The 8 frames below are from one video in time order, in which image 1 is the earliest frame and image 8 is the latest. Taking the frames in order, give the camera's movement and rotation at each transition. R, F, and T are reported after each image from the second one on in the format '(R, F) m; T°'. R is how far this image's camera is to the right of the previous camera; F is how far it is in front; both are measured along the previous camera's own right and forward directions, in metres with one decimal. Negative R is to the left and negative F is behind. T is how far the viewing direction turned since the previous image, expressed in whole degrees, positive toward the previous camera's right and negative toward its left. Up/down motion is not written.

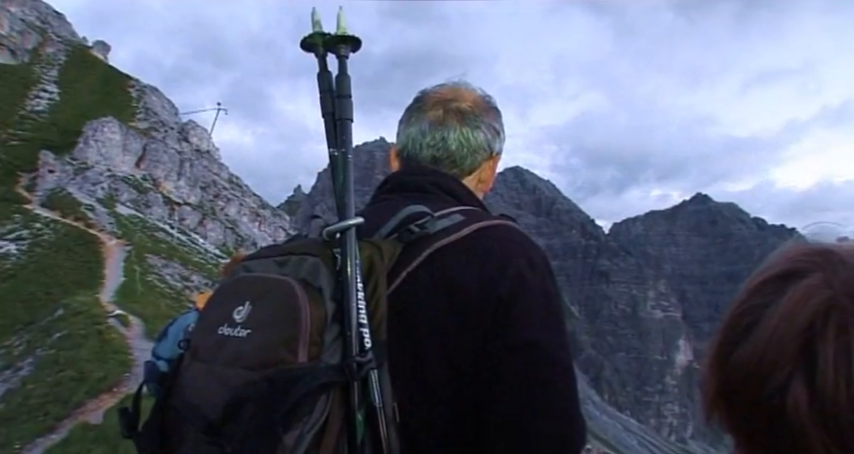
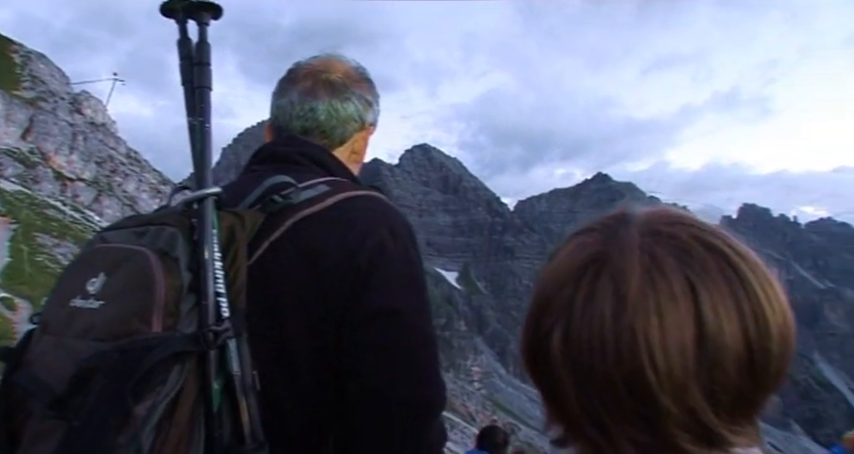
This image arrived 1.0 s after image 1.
(+1.0, -0.3) m; +7°
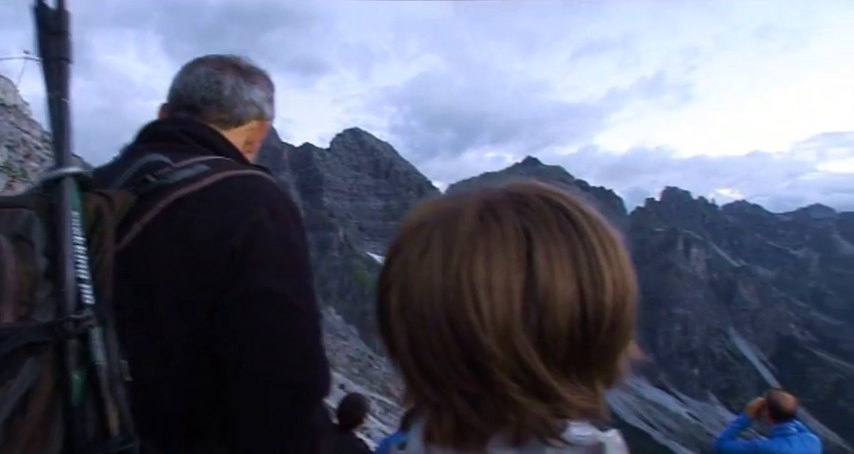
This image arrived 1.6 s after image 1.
(+1.1, +0.1) m; +5°
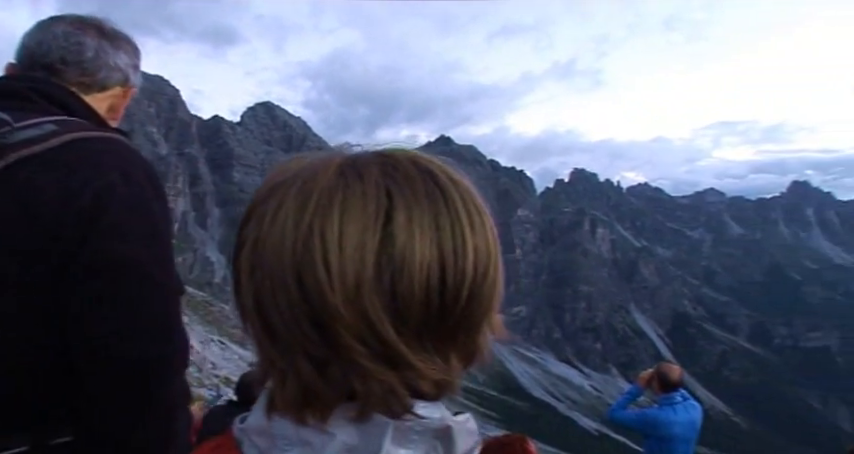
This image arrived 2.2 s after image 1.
(+1.1, 0.0) m; +6°
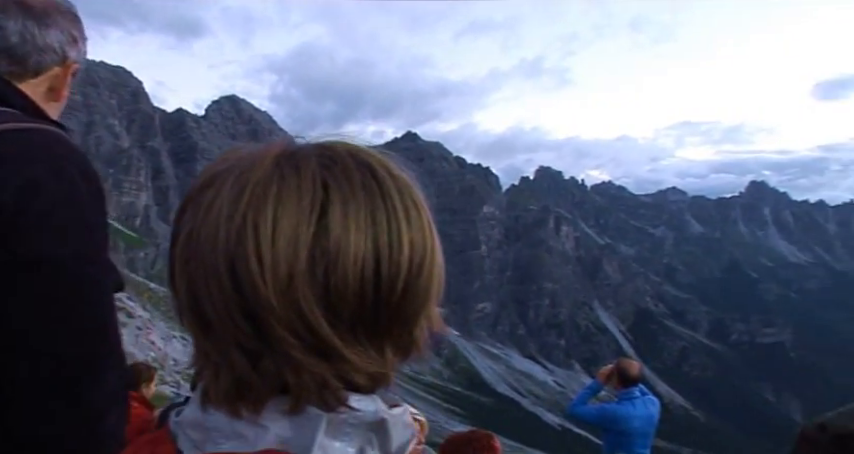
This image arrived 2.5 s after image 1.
(+0.6, 0.0) m; +2°
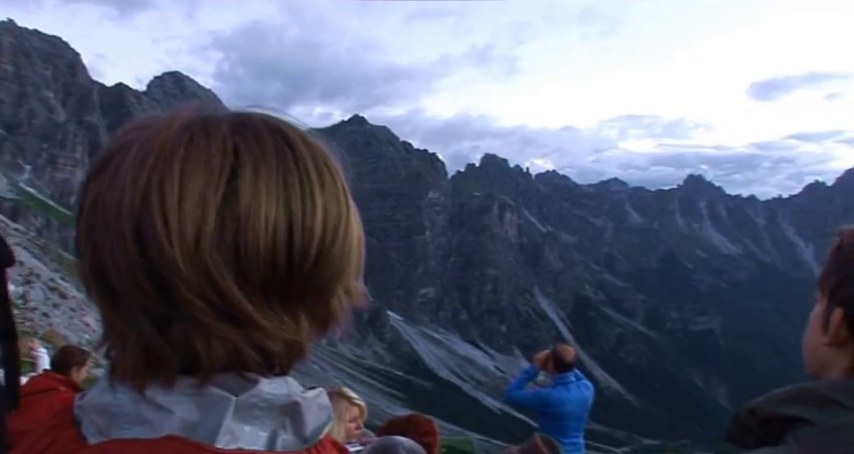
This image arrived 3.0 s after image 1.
(+0.8, 0.0) m; +4°
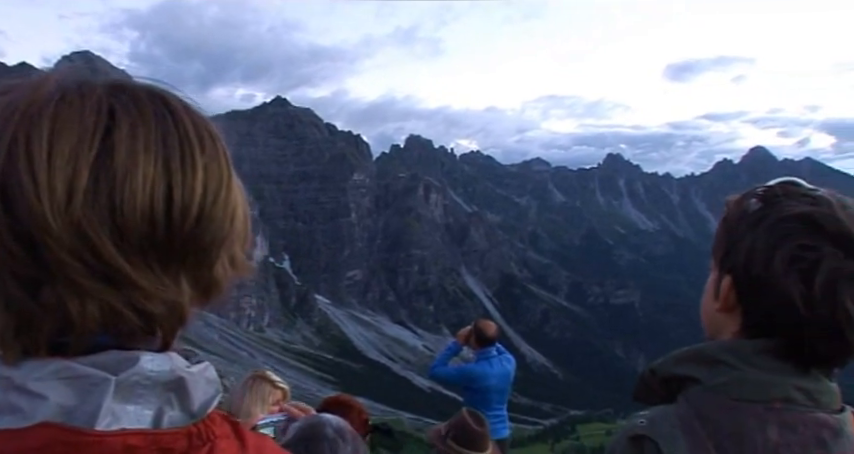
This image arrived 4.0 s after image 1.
(+1.2, -0.1) m; +5°
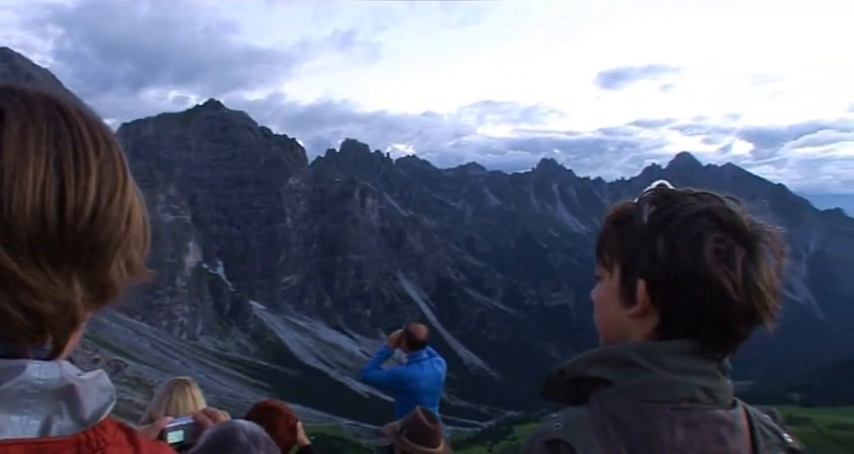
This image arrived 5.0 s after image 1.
(+1.1, -0.1) m; +4°
